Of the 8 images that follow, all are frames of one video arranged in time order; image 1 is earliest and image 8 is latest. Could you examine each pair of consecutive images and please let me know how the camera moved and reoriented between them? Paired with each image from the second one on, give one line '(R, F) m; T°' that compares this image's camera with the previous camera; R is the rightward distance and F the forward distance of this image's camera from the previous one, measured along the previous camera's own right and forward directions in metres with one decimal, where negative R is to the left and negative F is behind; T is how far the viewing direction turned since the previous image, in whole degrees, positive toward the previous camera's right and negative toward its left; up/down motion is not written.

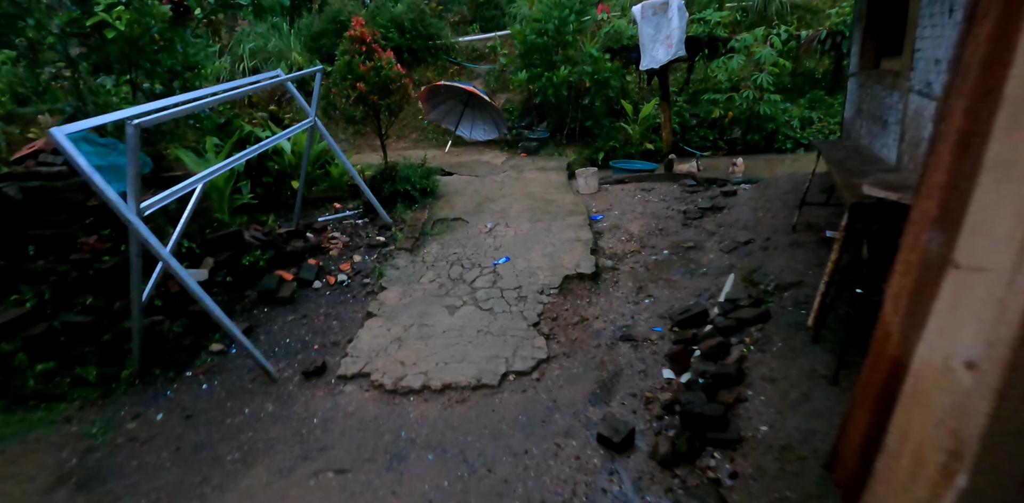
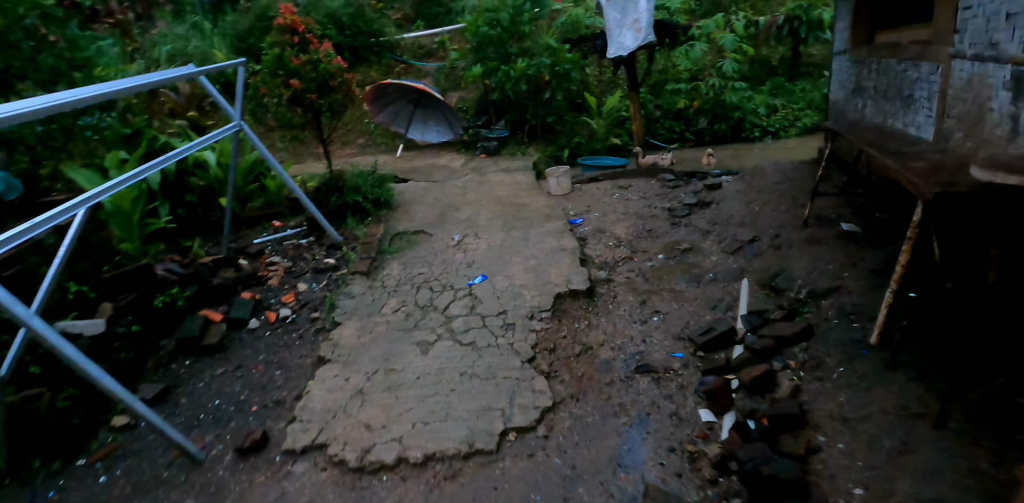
(-0.1, +0.6) m; +5°
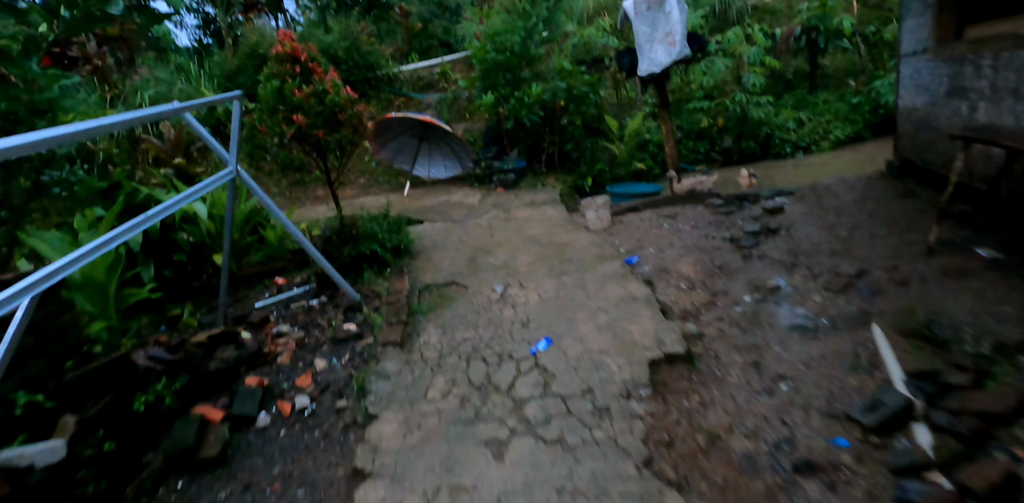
(-0.4, +0.6) m; +1°
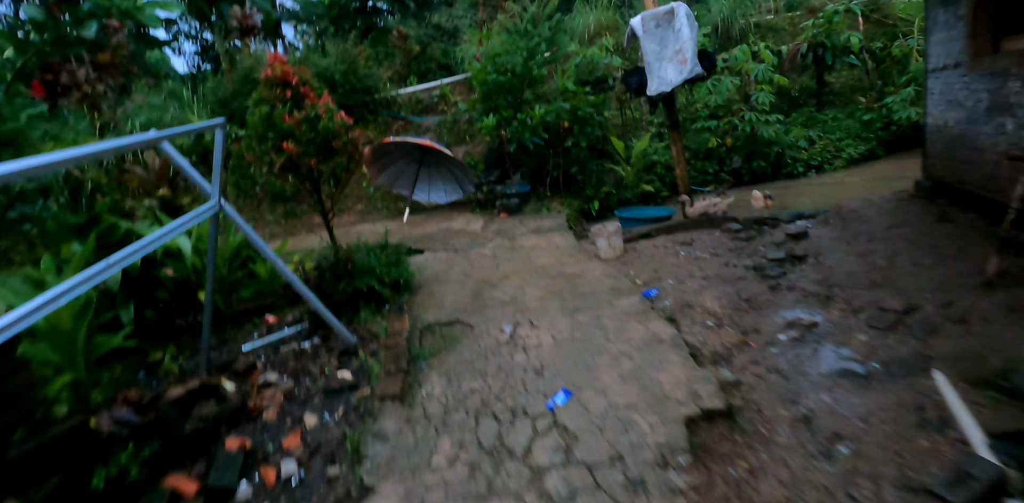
(-0.1, +0.3) m; 0°
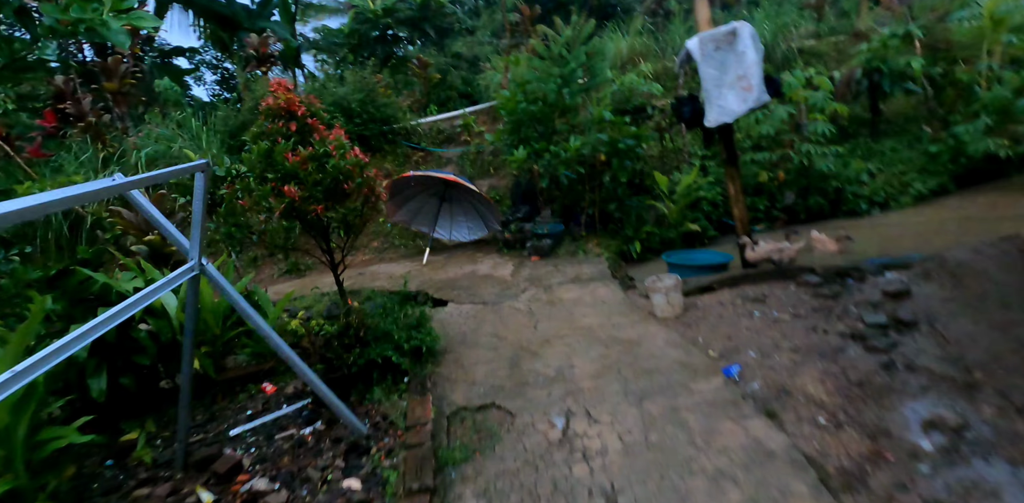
(-0.2, +0.6) m; -2°
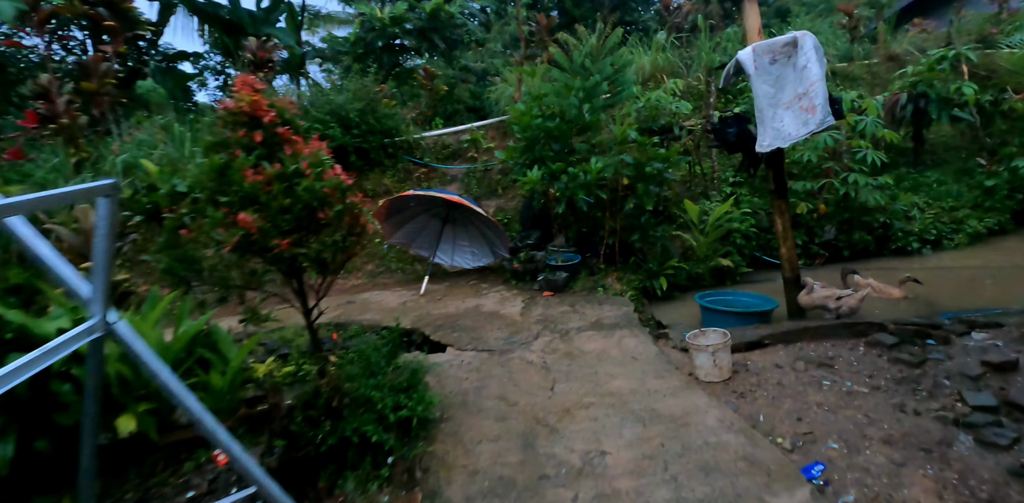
(-0.1, +0.6) m; 0°
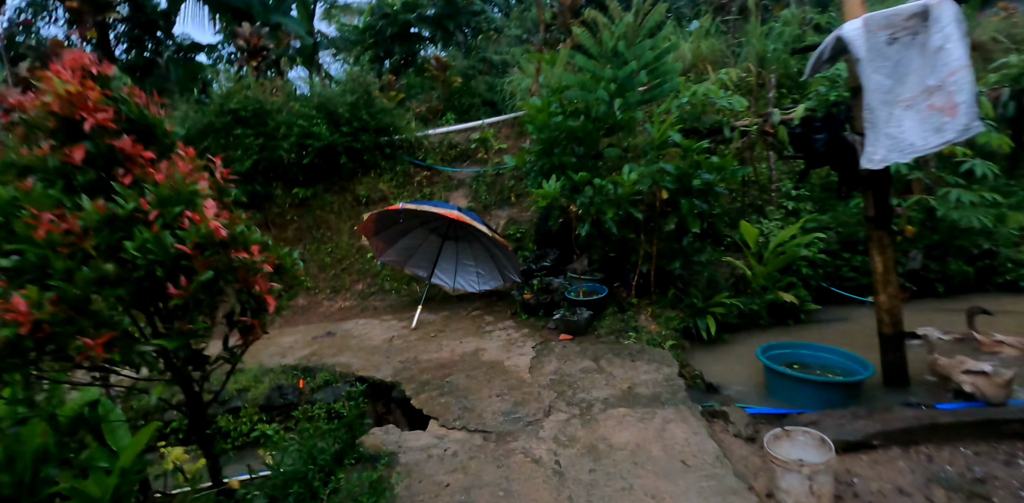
(+0.1, +1.0) m; -2°
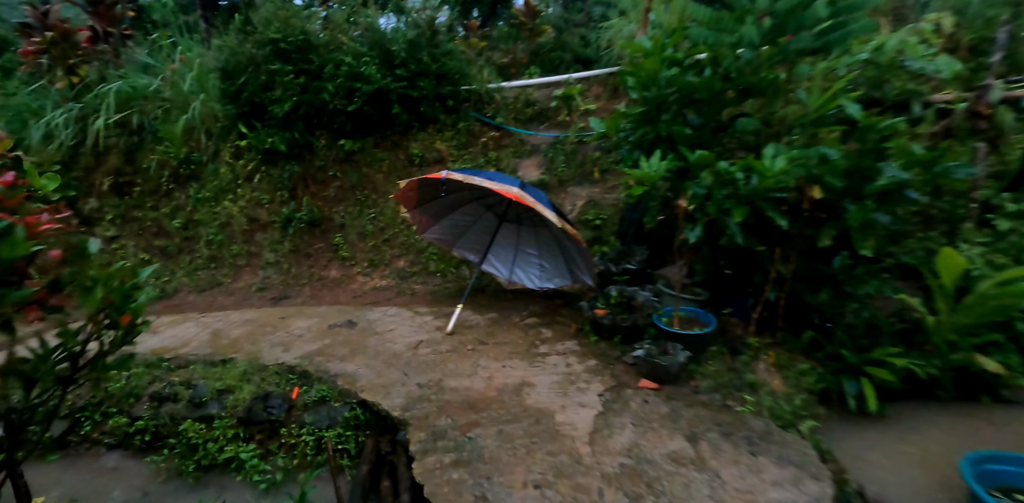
(0.0, +1.1) m; -8°
